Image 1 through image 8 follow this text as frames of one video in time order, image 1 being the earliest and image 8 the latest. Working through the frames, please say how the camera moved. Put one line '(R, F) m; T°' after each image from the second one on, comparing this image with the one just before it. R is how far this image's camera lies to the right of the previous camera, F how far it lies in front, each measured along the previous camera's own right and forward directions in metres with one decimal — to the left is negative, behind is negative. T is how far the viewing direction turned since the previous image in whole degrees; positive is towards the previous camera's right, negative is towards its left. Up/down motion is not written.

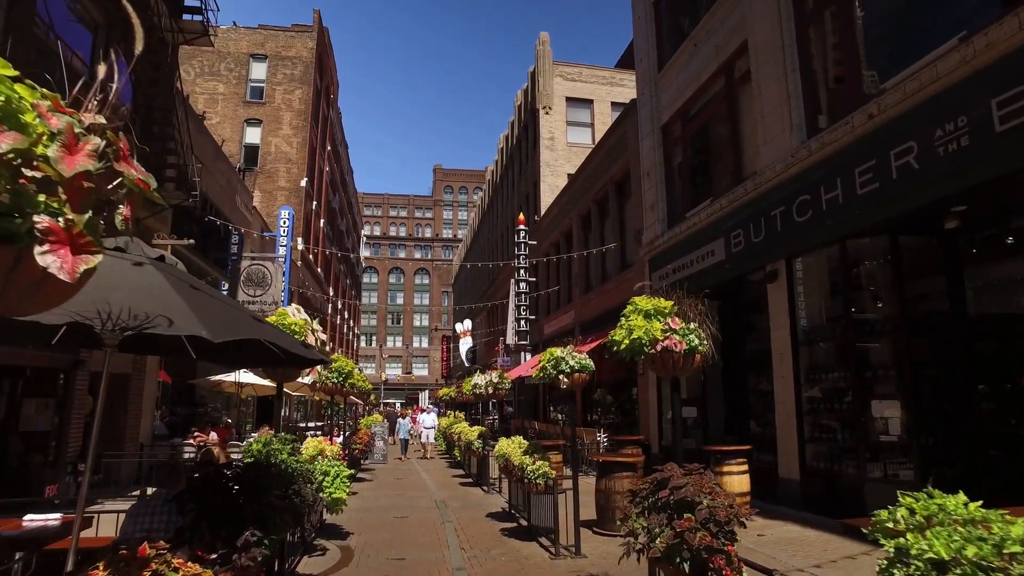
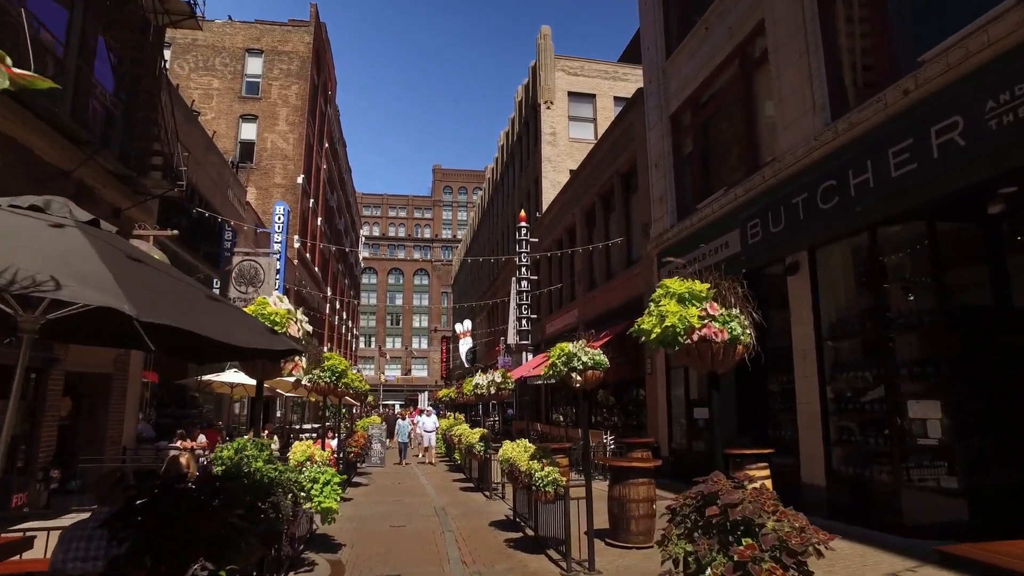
(-0.1, +0.7) m; 0°
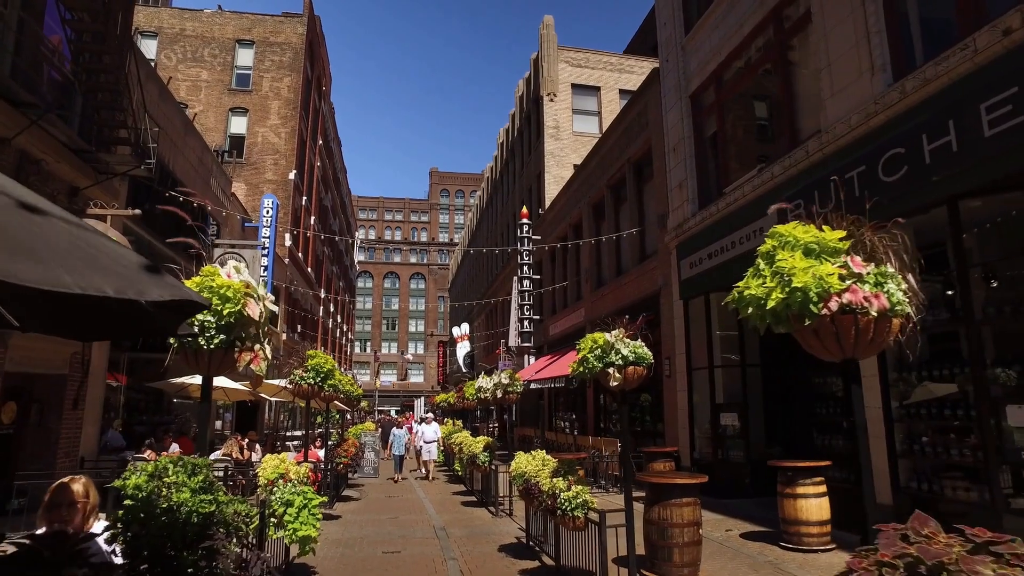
(-0.2, +1.4) m; 0°
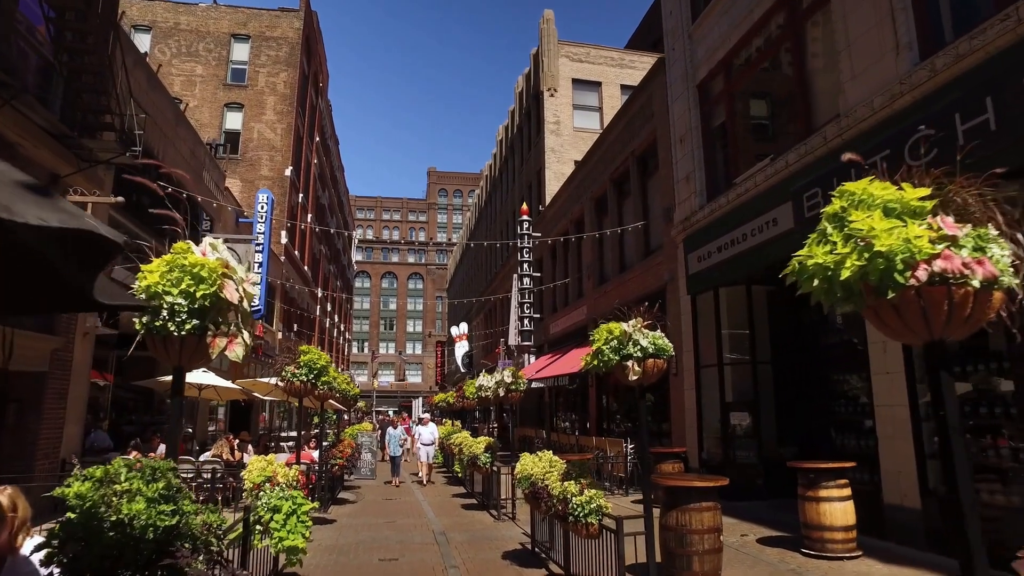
(-0.1, +0.5) m; 0°
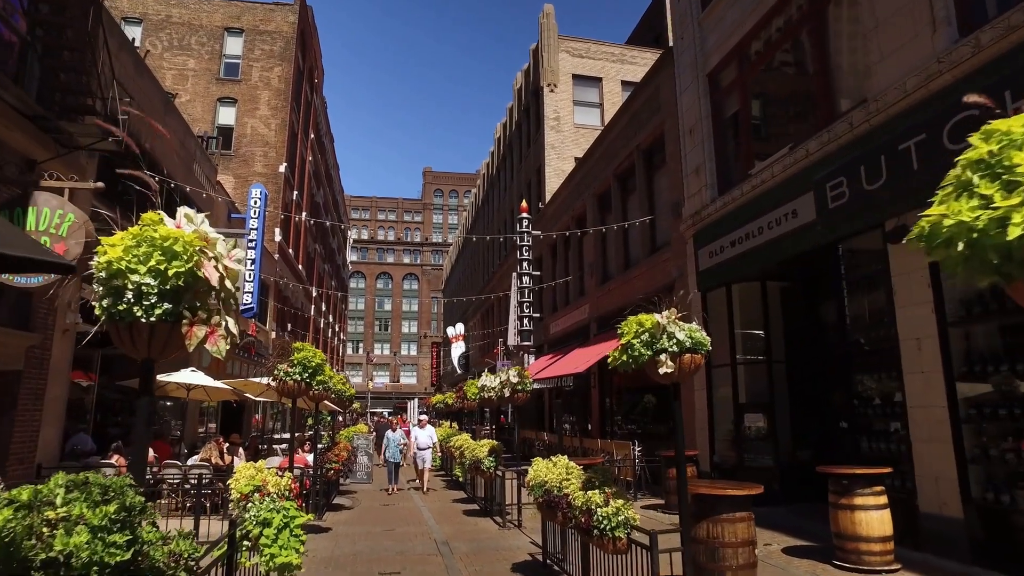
(-0.2, +0.6) m; 0°
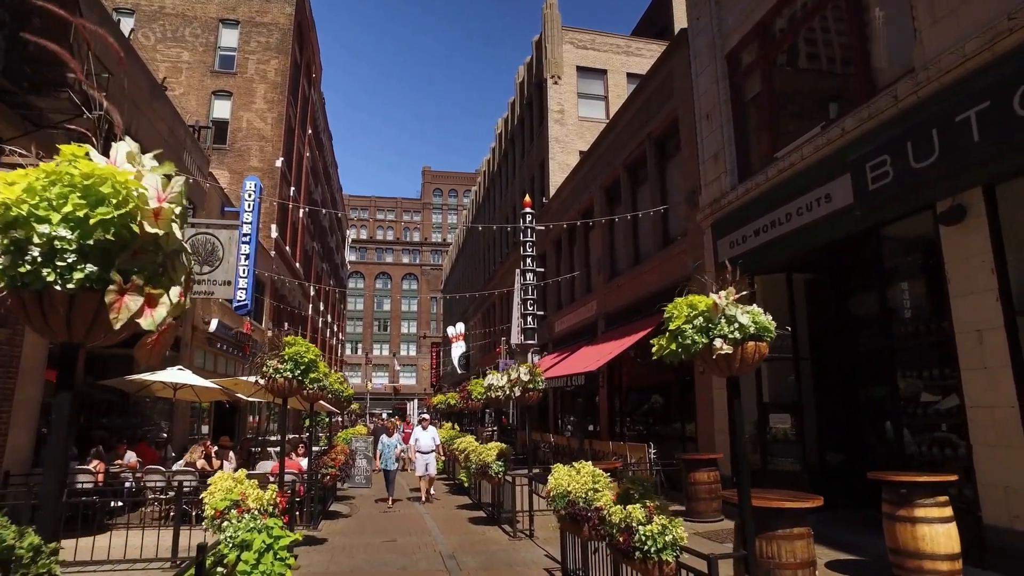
(-0.2, +0.8) m; 0°
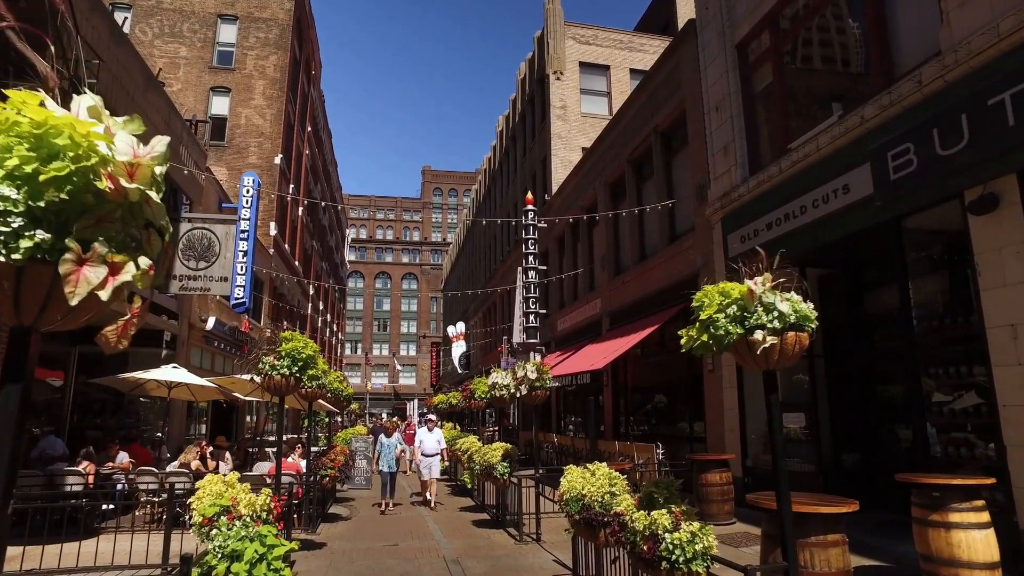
(-0.1, +0.3) m; 0°
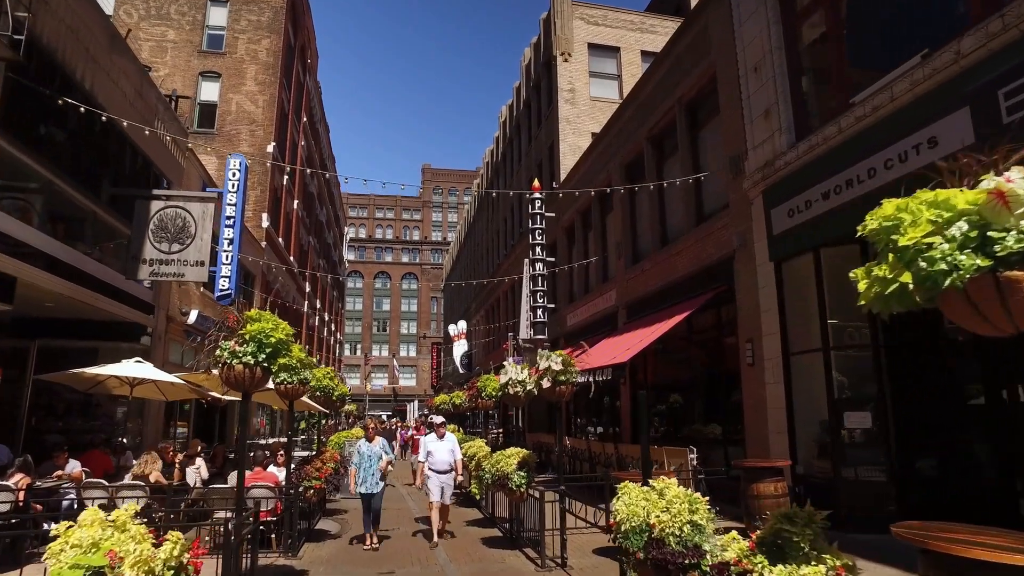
(-0.2, +1.5) m; 0°
